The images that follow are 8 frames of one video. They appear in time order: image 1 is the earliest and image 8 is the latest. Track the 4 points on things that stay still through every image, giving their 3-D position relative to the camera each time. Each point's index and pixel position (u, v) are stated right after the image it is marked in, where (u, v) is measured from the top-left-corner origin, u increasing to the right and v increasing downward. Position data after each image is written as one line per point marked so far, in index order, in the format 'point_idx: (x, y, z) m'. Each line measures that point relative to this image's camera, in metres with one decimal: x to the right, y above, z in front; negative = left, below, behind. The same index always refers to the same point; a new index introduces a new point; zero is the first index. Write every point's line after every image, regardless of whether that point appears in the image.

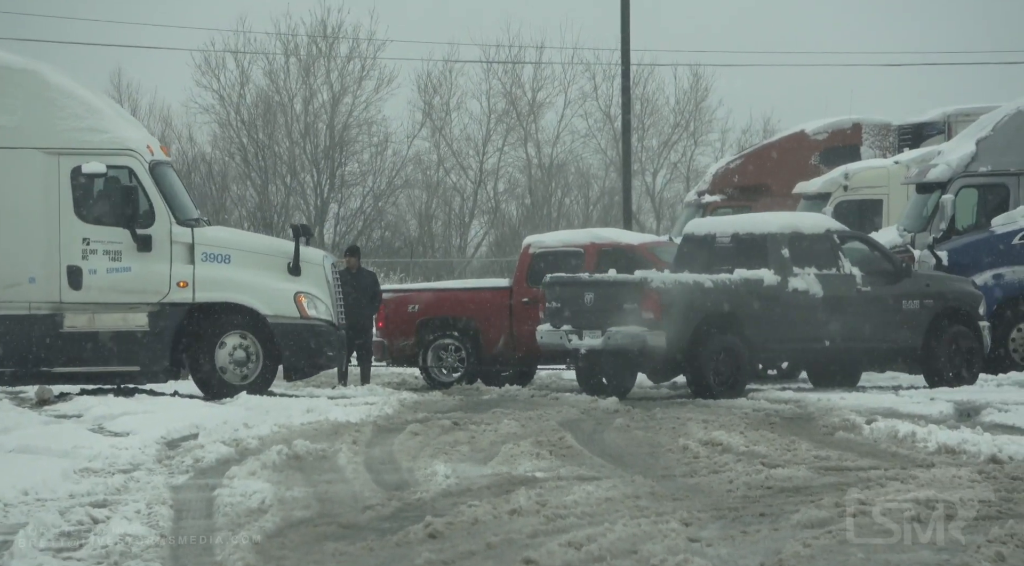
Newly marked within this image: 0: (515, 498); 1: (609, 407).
0: (0.0, -1.3, +8.1) m
1: (+0.5, -1.0, +11.3) m
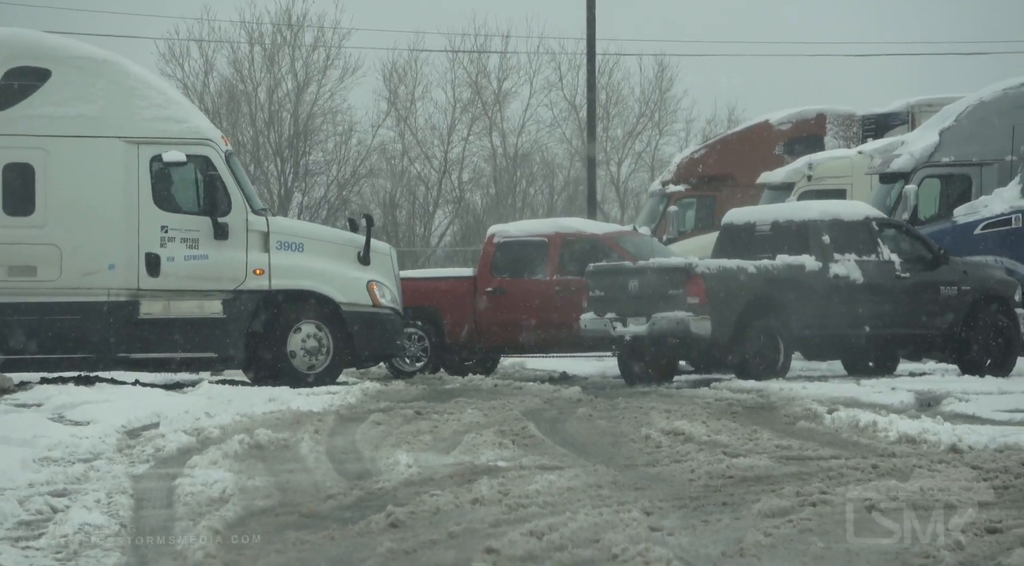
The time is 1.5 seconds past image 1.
0: (-0.2, -1.2, +8.1) m
1: (+0.3, -0.9, +11.3) m
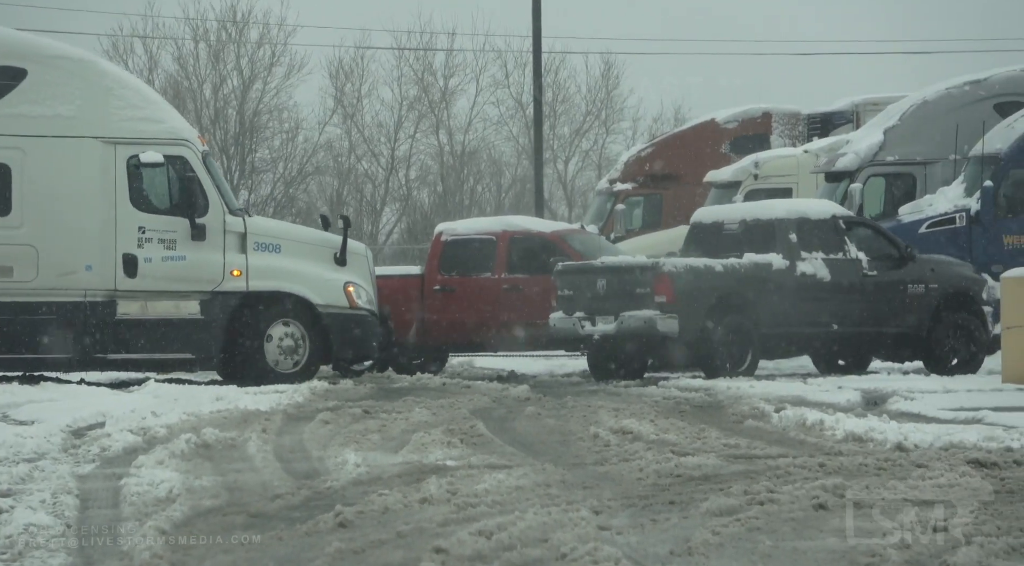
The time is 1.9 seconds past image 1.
0: (-0.5, -1.2, +8.1) m
1: (0.0, -0.9, +11.3) m
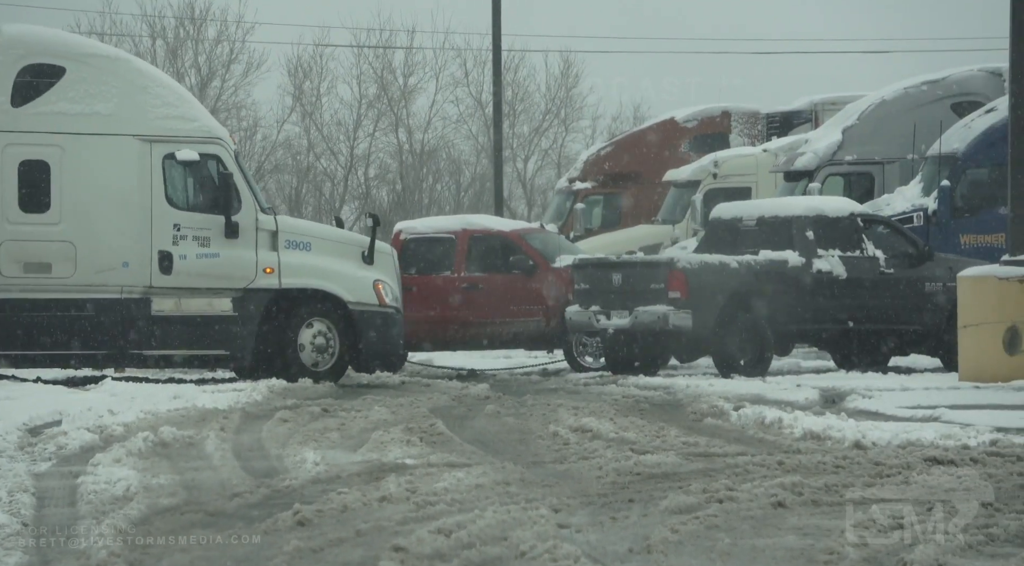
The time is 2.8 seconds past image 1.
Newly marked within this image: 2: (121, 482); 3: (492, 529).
0: (-0.7, -1.2, +8.0) m
1: (-0.3, -0.9, +11.3) m
2: (-2.3, -1.2, +8.0) m
3: (-0.1, -1.3, +7.3) m
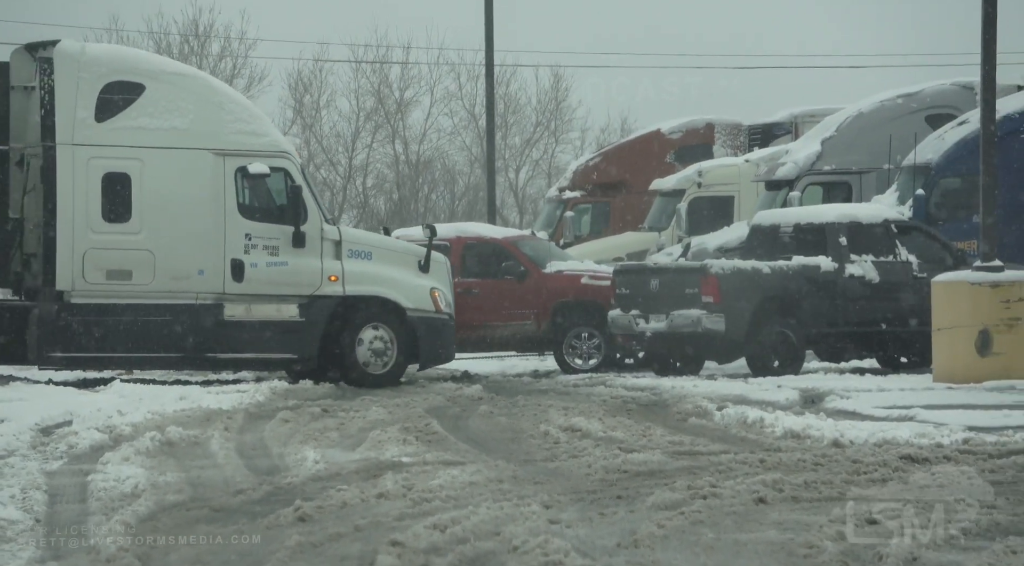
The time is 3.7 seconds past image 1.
0: (-0.8, -1.2, +8.4) m
1: (-0.3, -0.9, +11.6) m
2: (-2.3, -1.2, +8.3) m
3: (-0.1, -1.3, +7.6) m
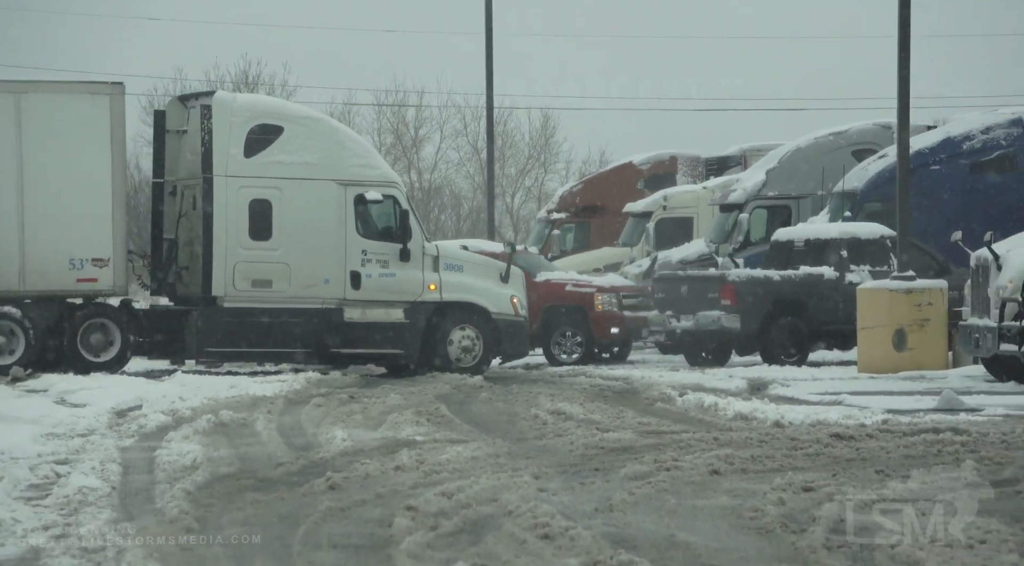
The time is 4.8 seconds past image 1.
0: (-0.8, -1.3, +10.0) m
1: (-0.3, -1.0, +13.2) m
2: (-2.3, -1.2, +9.9) m
3: (-0.2, -1.4, +9.2) m
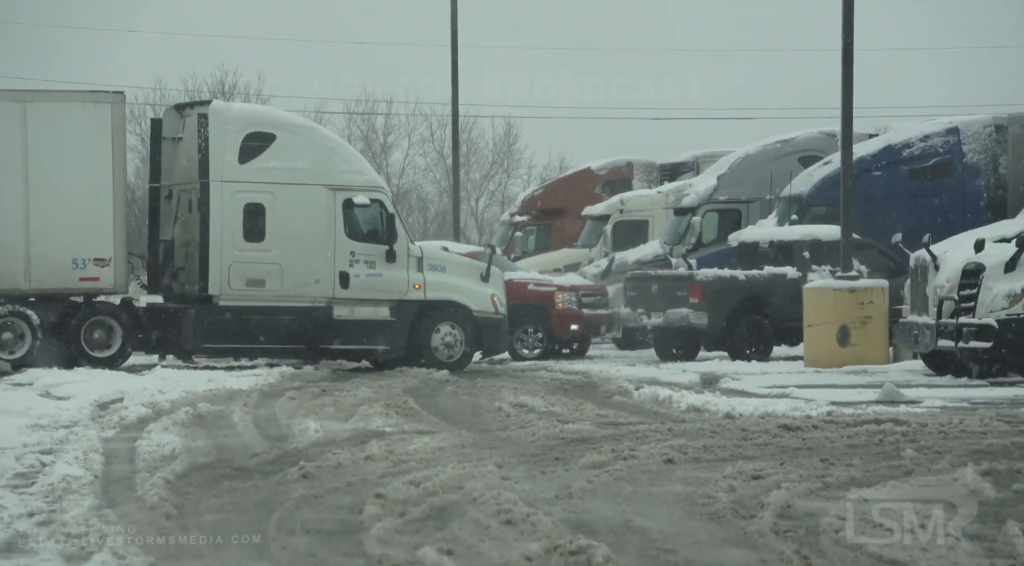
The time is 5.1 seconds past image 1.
0: (-1.1, -1.3, +10.5) m
1: (-0.7, -1.0, +13.7) m
2: (-2.6, -1.2, +10.4) m
3: (-0.4, -1.4, +9.7) m
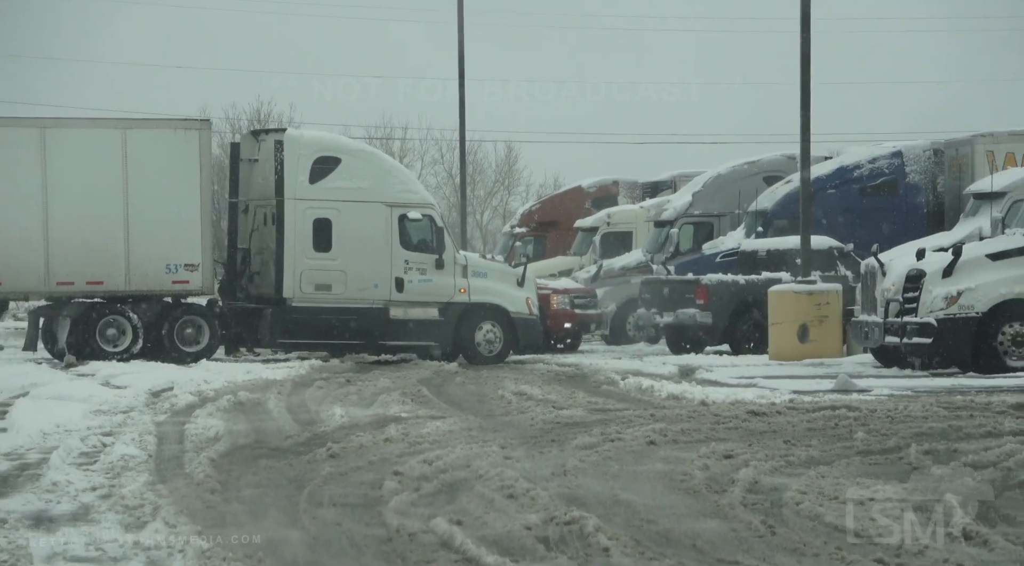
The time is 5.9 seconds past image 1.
0: (-1.1, -1.3, +11.9) m
1: (-0.7, -1.0, +15.2) m
2: (-2.6, -1.3, +11.9) m
3: (-0.4, -1.4, +11.2) m
